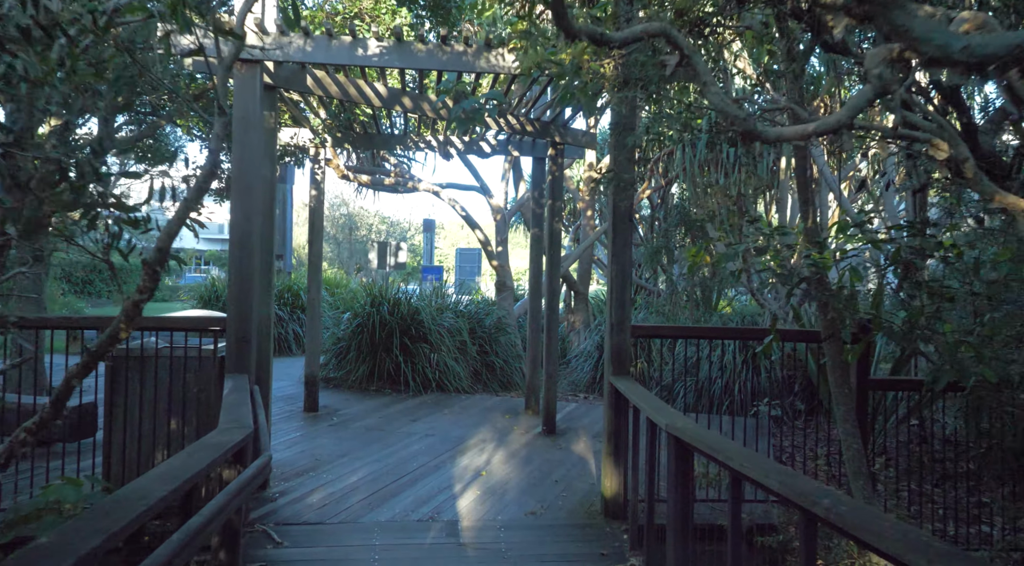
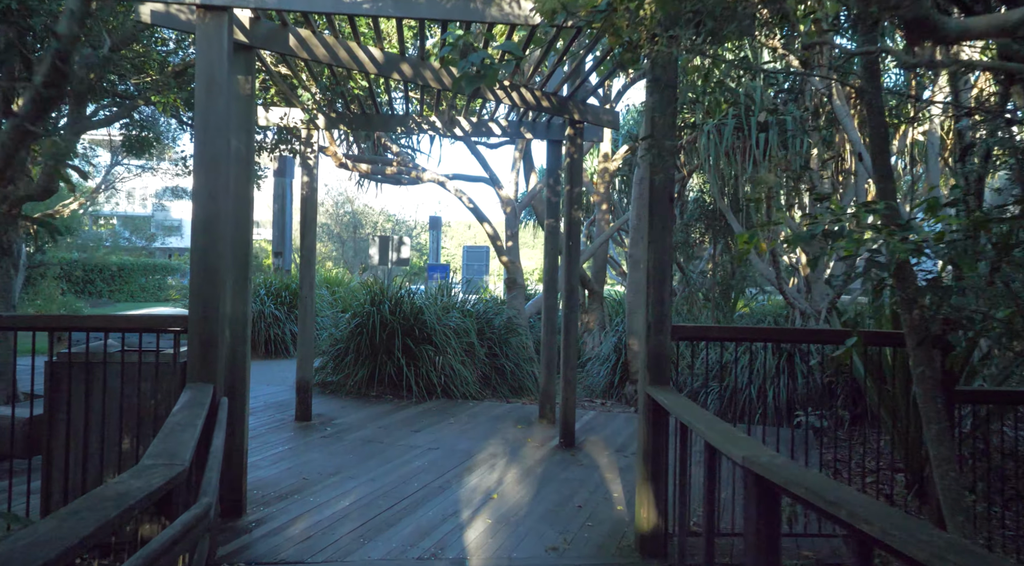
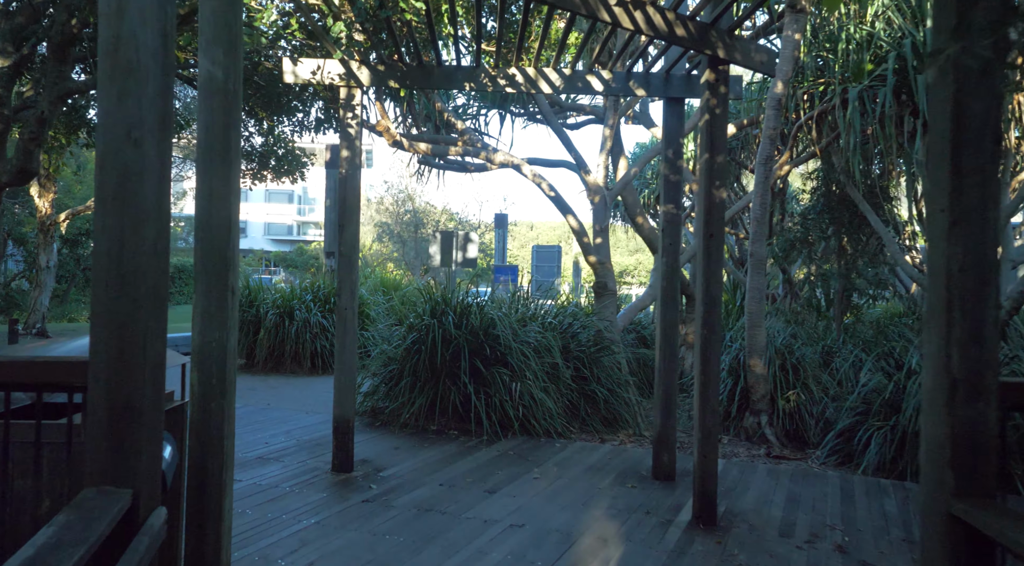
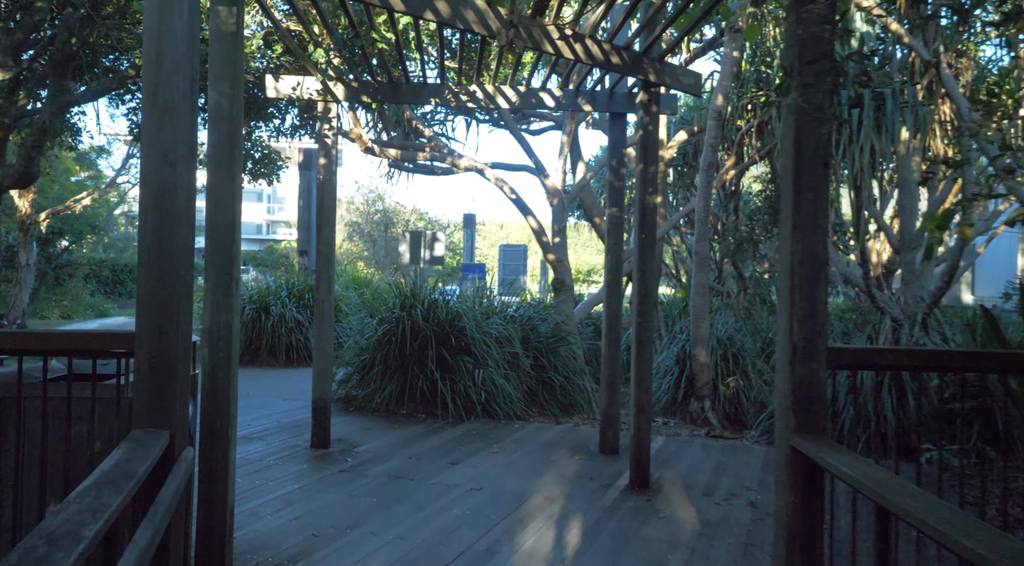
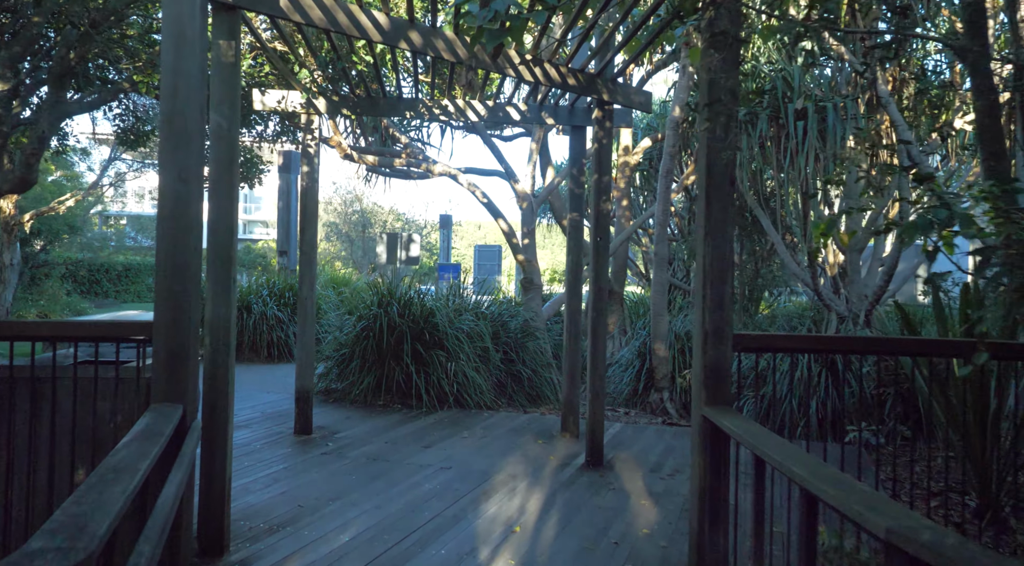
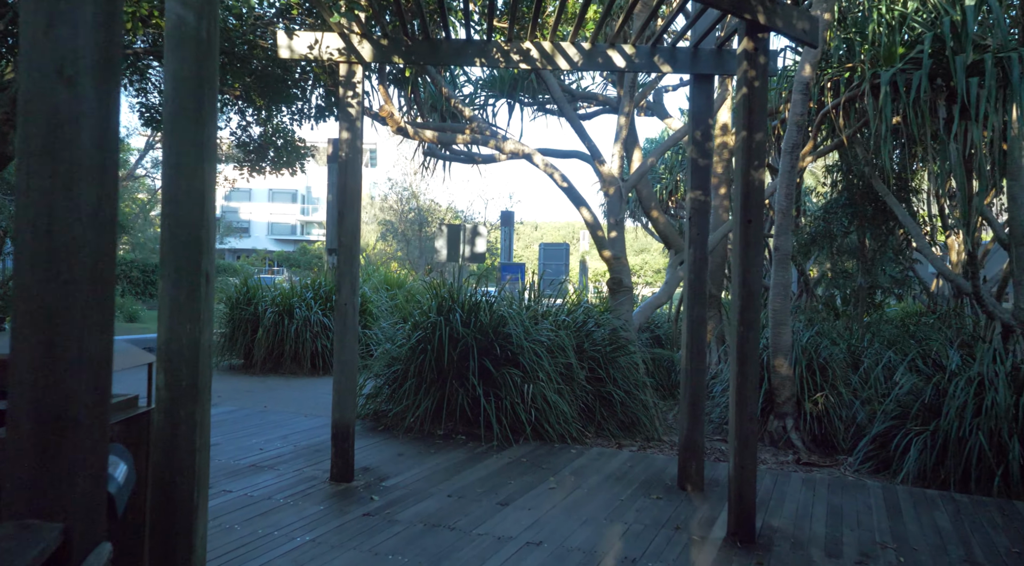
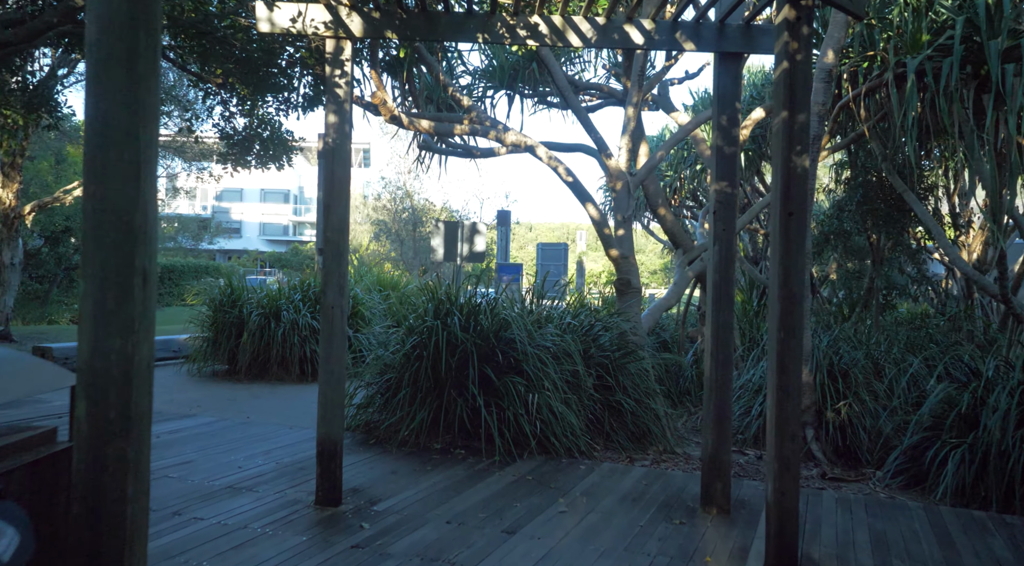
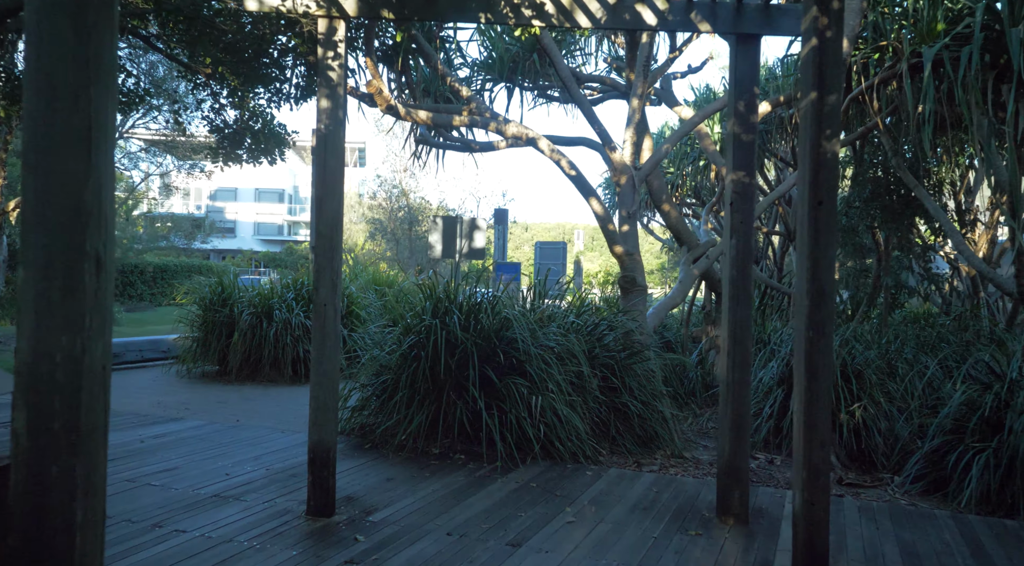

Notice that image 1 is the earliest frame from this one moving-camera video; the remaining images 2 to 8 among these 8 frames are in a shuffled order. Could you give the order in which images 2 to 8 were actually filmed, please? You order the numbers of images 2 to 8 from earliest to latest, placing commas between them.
2, 5, 4, 3, 6, 7, 8
